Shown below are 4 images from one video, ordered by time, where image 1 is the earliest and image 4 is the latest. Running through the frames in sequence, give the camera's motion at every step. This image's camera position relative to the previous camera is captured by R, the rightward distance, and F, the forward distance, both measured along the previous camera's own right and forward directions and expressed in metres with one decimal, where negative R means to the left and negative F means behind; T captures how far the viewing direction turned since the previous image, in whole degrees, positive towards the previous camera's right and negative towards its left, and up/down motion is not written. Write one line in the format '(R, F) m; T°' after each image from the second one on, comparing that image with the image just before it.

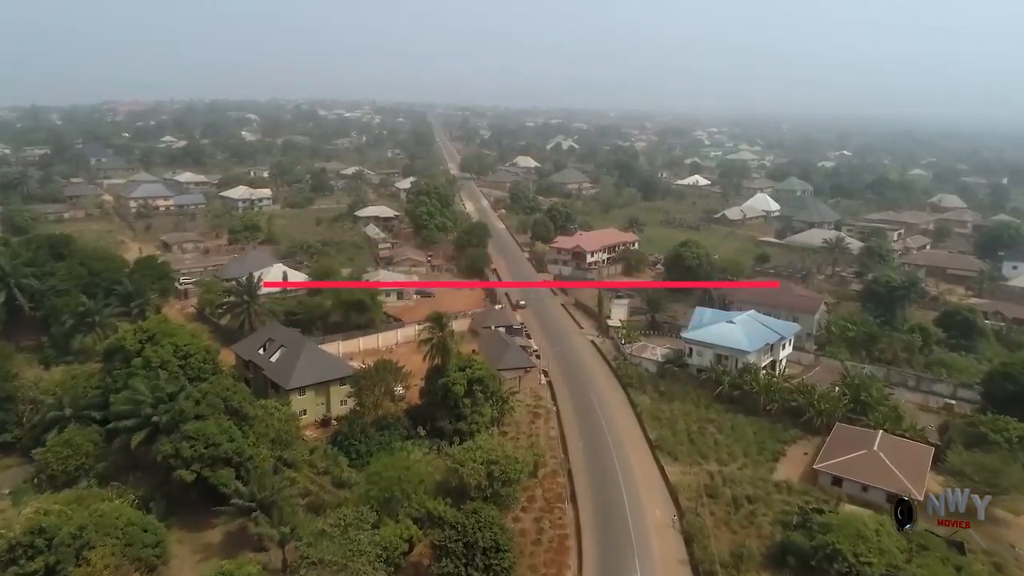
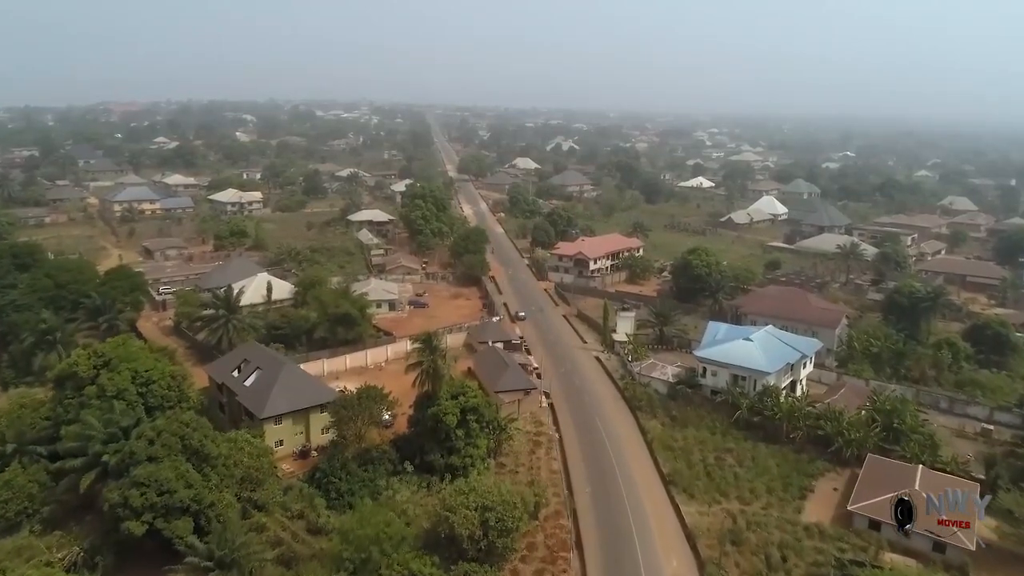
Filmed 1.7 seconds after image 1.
(0.0, +2.0) m; 0°
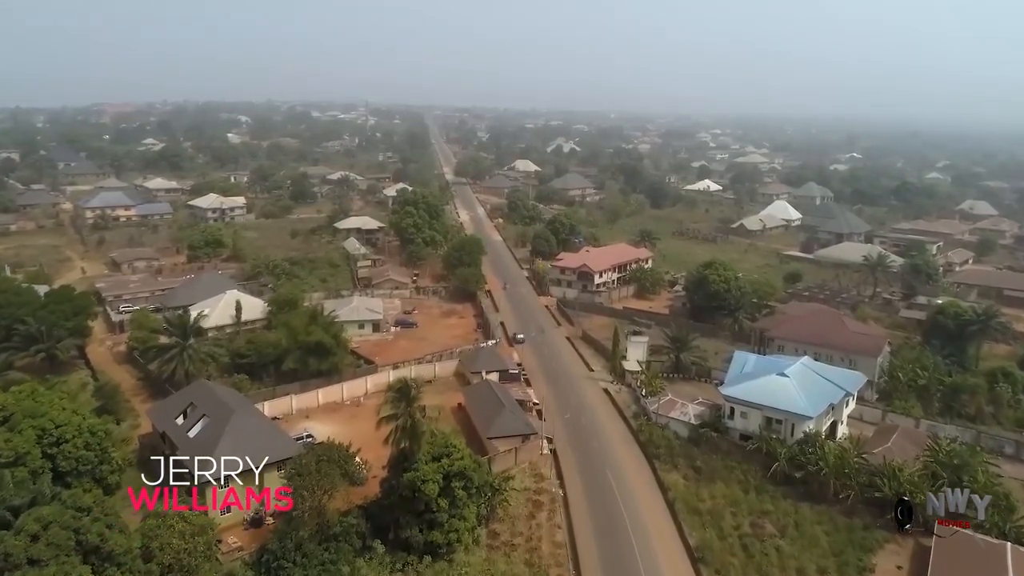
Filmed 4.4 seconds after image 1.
(+0.1, +3.3) m; 0°
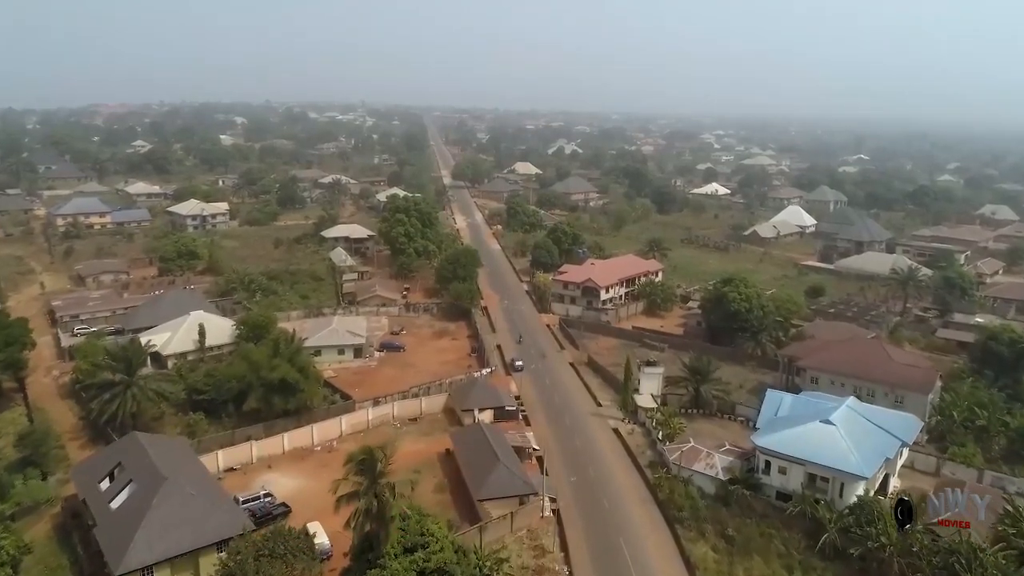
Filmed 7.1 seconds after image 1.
(+0.1, +3.1) m; 0°
